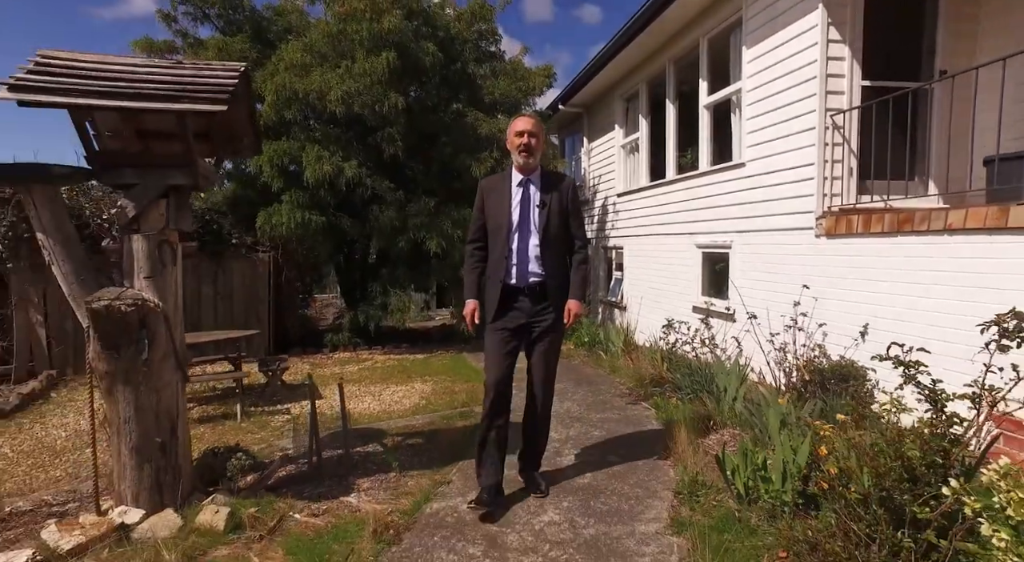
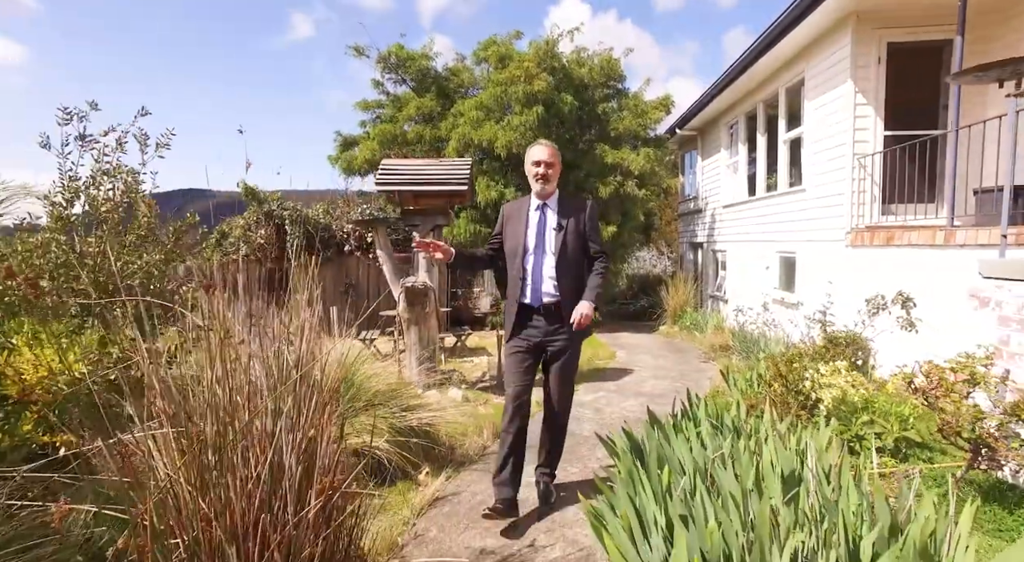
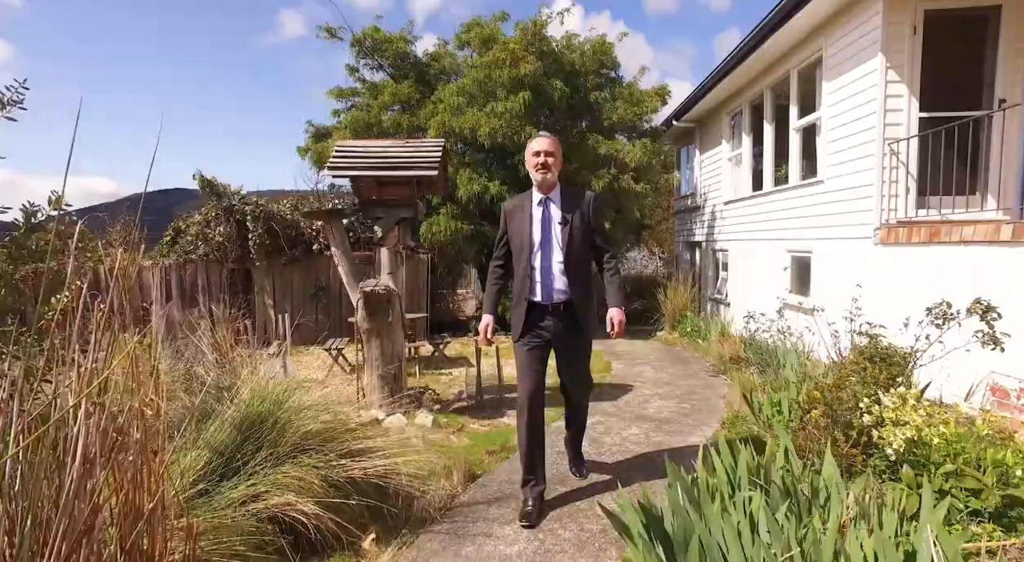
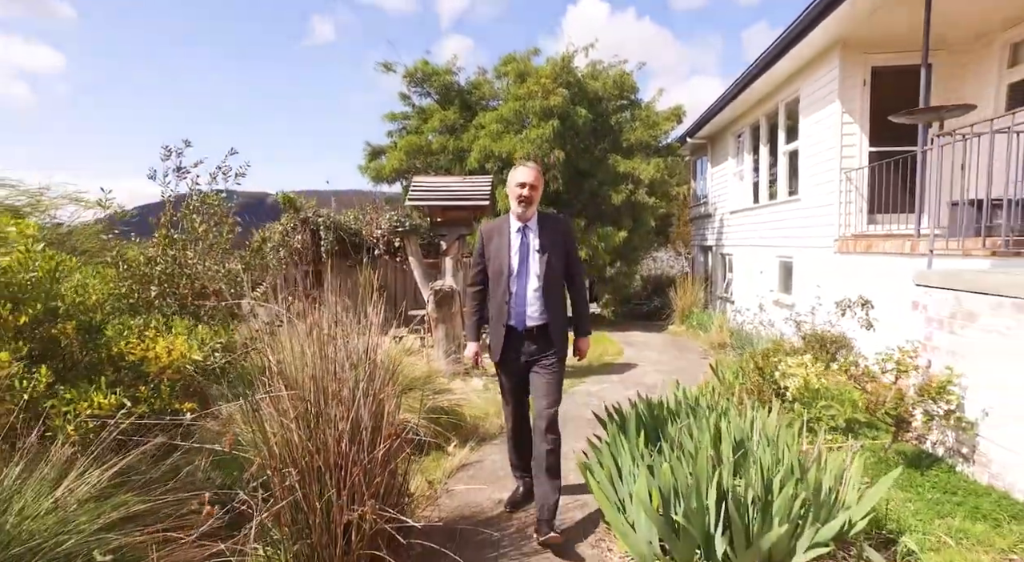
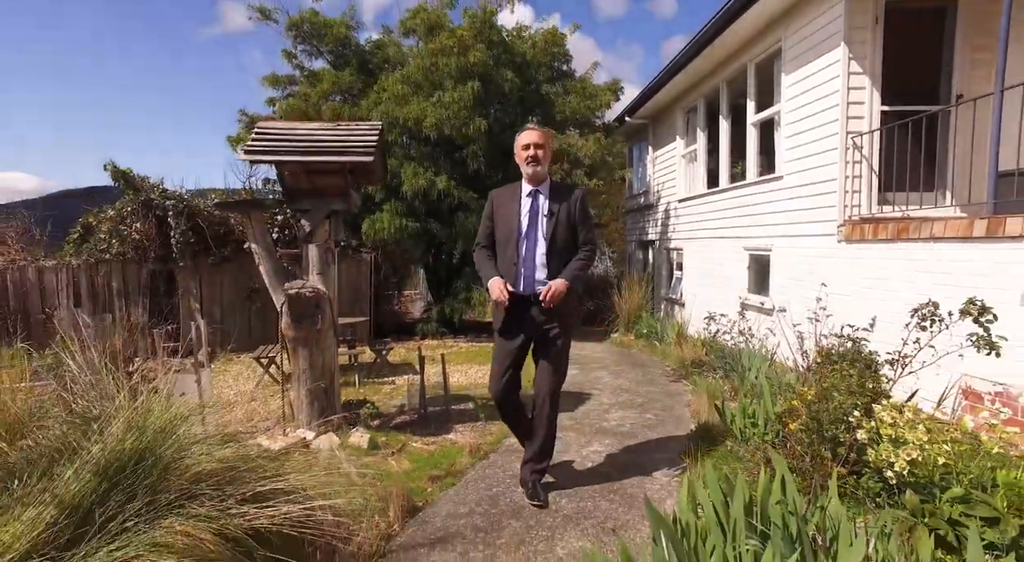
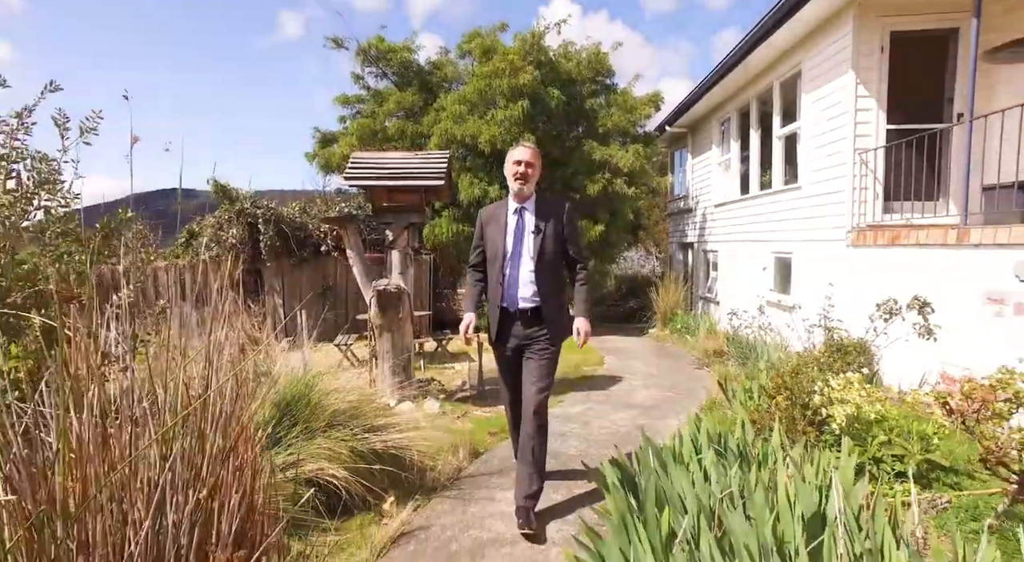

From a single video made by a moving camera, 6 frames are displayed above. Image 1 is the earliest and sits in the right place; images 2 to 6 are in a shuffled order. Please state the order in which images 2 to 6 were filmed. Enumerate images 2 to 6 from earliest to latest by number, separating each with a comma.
5, 3, 6, 2, 4
